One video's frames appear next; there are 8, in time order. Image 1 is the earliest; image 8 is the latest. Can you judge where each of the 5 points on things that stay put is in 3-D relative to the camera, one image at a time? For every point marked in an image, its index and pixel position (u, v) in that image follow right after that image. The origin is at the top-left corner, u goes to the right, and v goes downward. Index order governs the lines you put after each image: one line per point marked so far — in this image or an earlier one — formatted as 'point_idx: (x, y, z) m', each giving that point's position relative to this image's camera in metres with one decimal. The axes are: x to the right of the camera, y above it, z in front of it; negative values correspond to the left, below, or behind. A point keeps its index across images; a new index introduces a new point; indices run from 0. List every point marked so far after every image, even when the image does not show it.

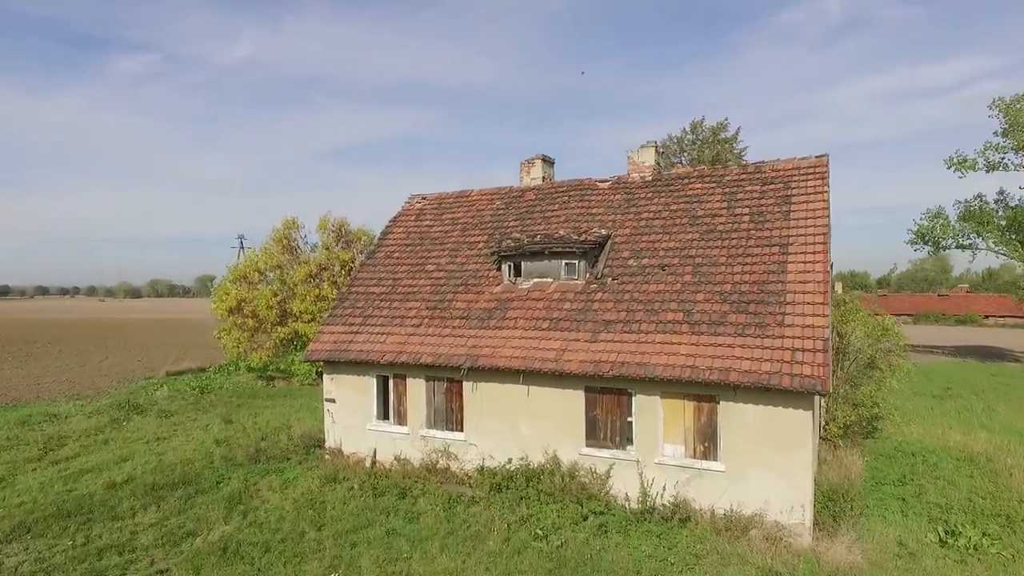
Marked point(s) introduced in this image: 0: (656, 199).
0: (+3.1, +1.9, +13.0) m
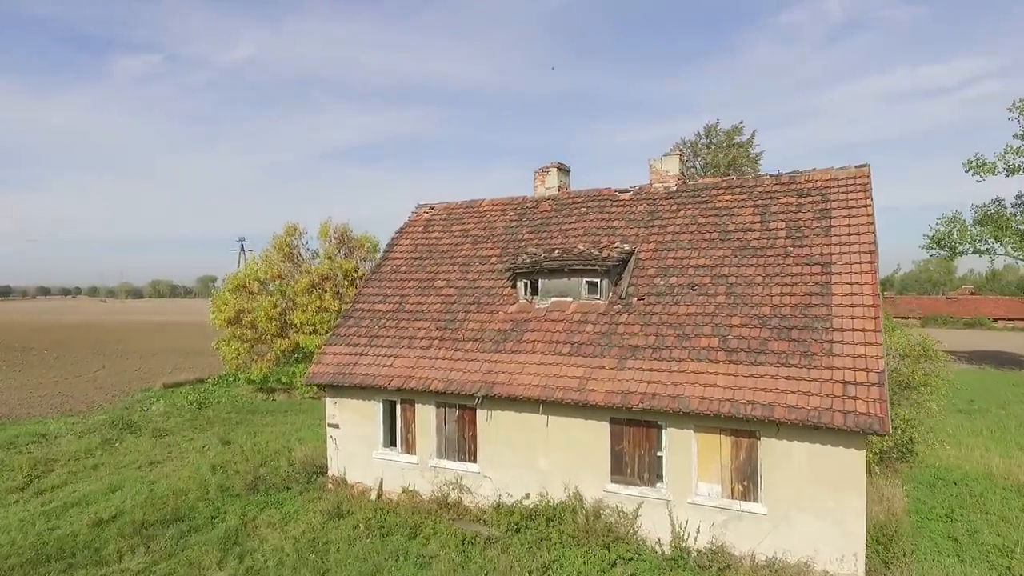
0: (+3.4, +1.5, +12.1) m
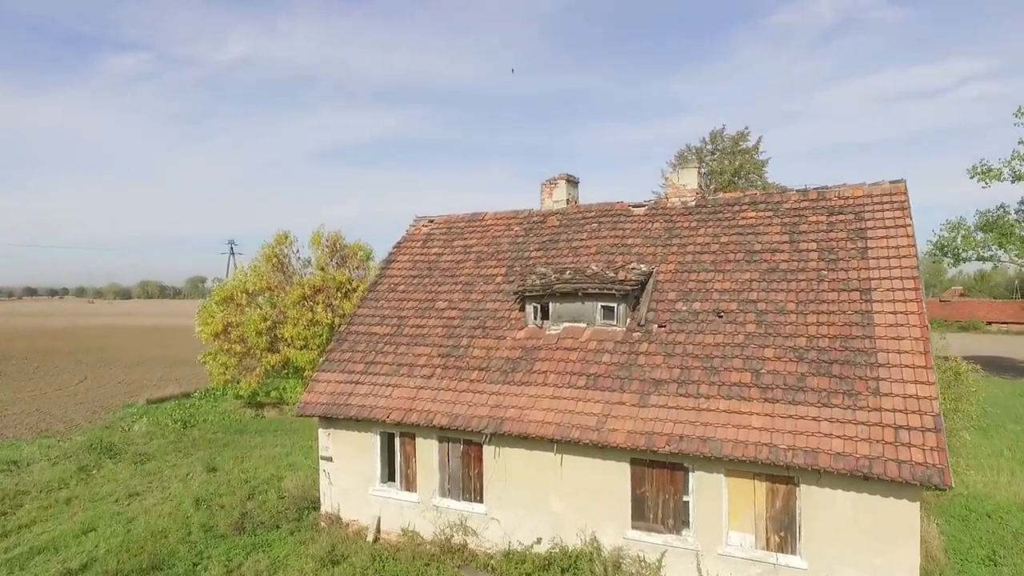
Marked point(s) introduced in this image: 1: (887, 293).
0: (+3.6, +1.1, +11.3) m
1: (+5.6, -0.1, +9.0) m
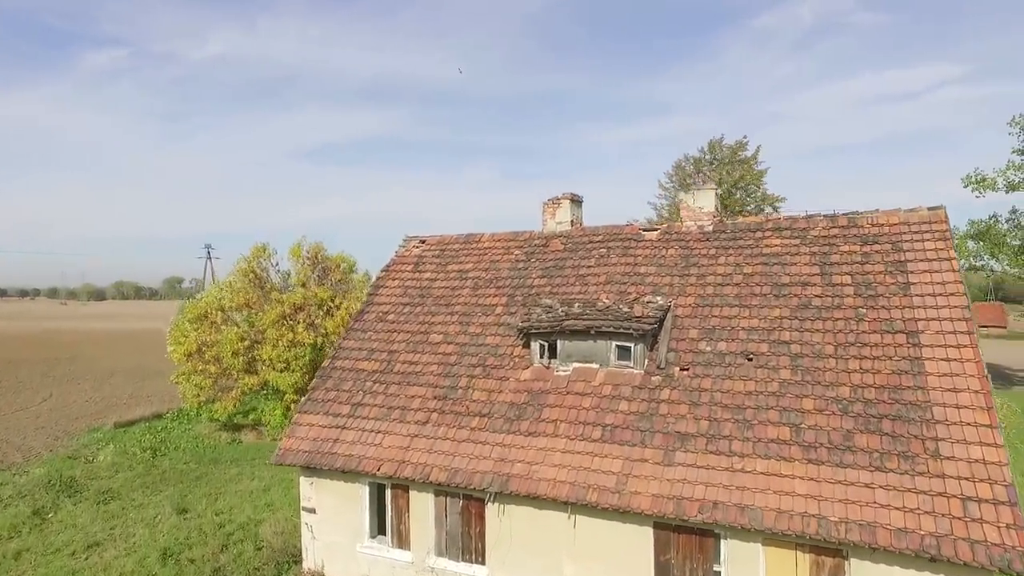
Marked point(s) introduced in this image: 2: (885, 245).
0: (+3.6, +0.5, +10.4) m
1: (+5.7, -0.6, +8.1) m
2: (+5.8, +0.7, +9.5) m
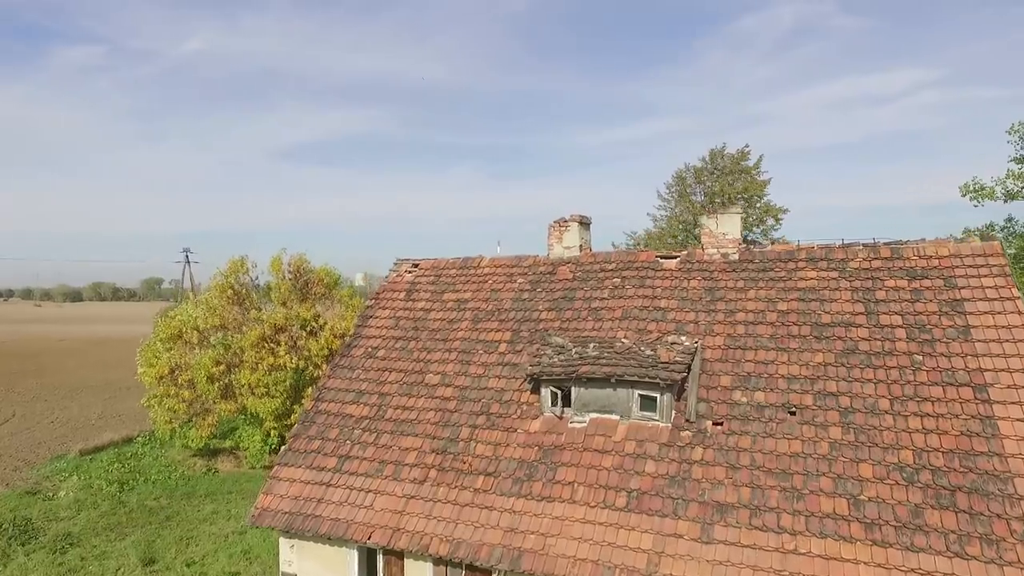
0: (+3.7, 0.0, +9.3) m
1: (+5.8, -1.2, +7.1) m
2: (+5.9, +0.1, +8.5) m
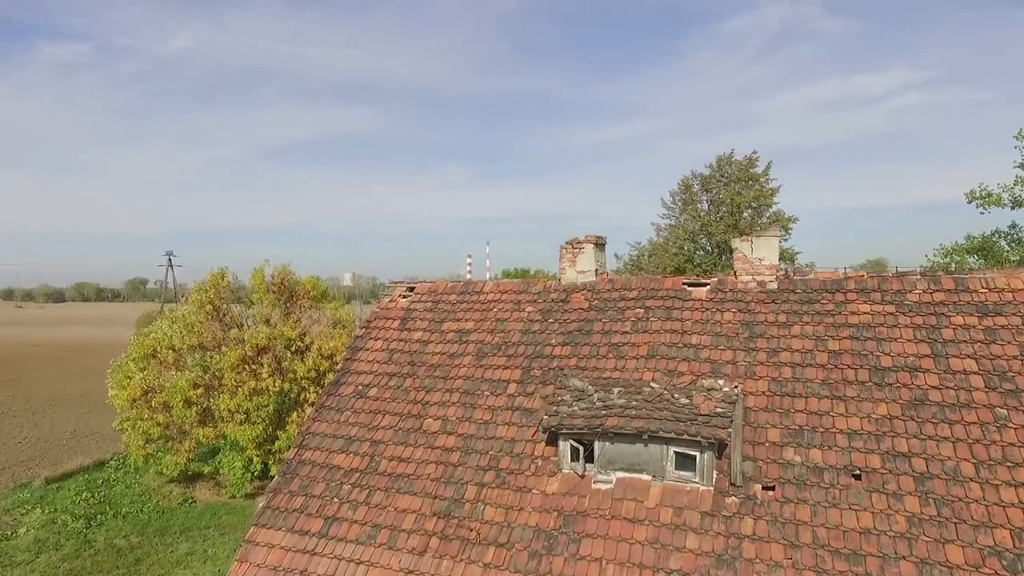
0: (+3.9, -0.5, +8.2) m
1: (+6.0, -1.7, +6.1) m
2: (+6.1, -0.4, +7.4) m
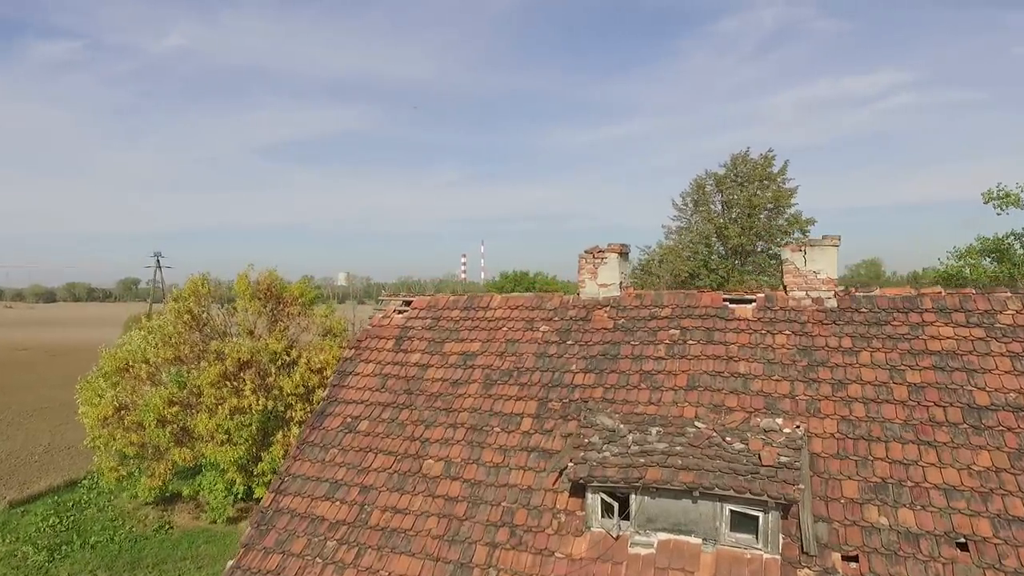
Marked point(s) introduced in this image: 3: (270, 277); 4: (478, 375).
0: (+4.1, -0.7, +7.0) m
1: (+6.3, -1.9, +4.8) m
2: (+6.3, -0.6, +6.2) m
3: (-7.5, +0.3, +18.7) m
4: (-0.4, -1.2, +8.3) m
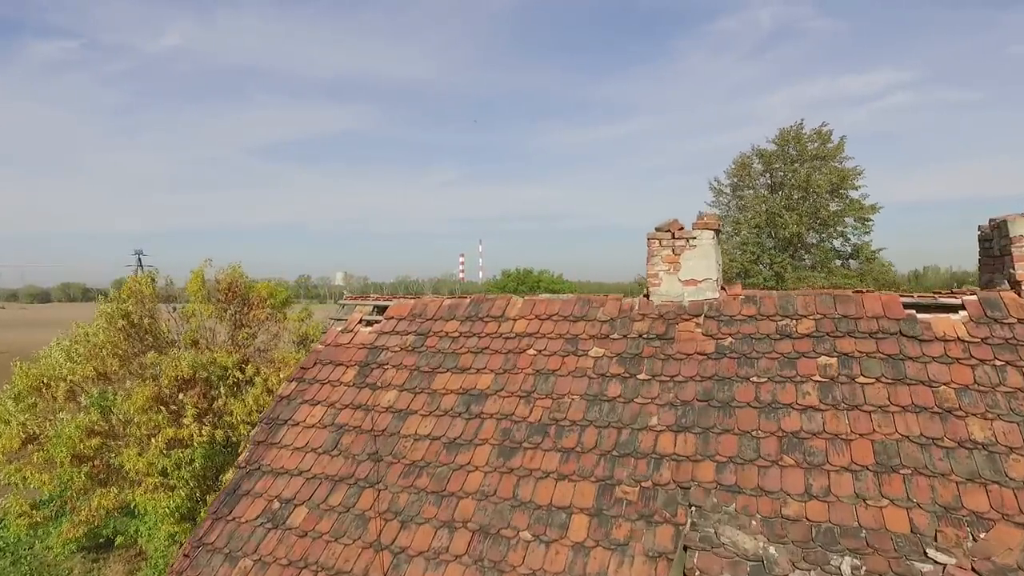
0: (+4.3, -0.7, +3.7) m
1: (+6.6, -1.9, +1.5) m
2: (+6.6, -0.6, +2.9) m
3: (-7.2, +0.3, +15.4) m
4: (-0.2, -1.2, +5.0) m
